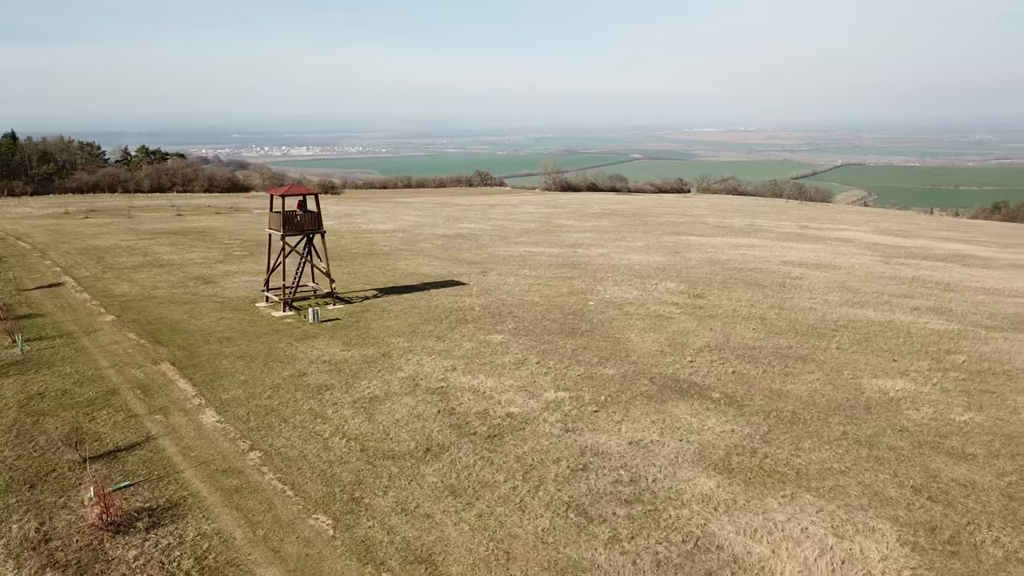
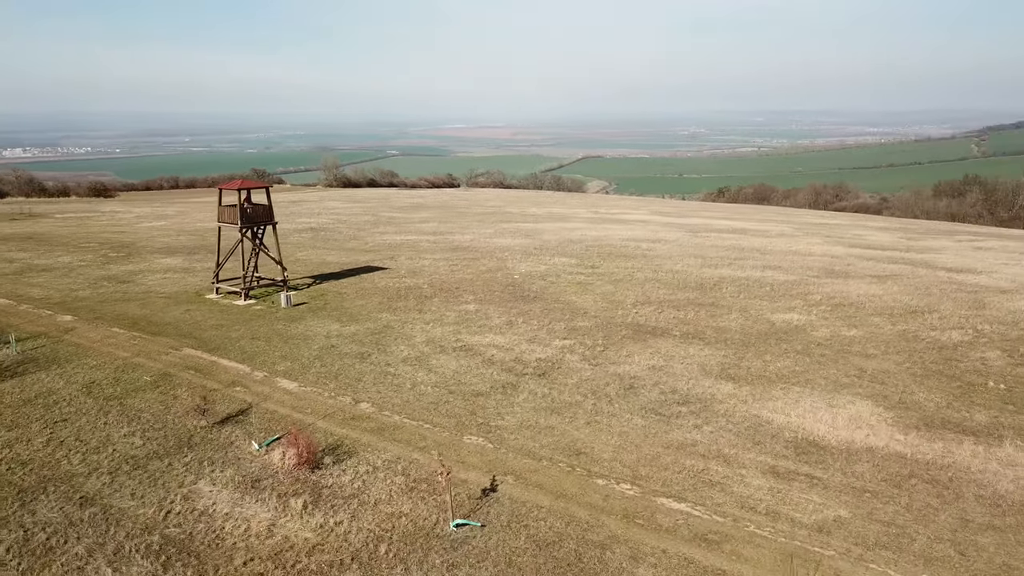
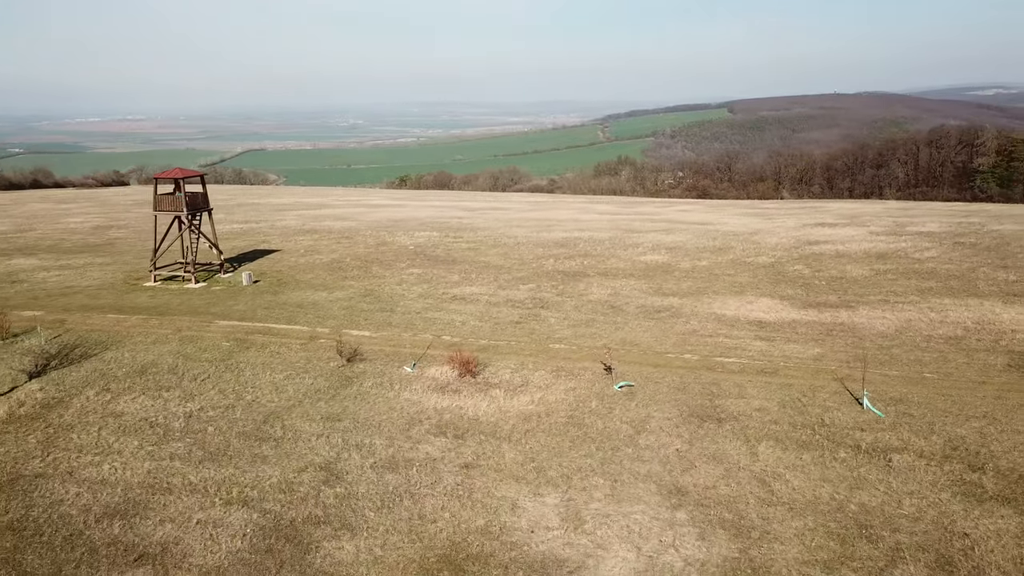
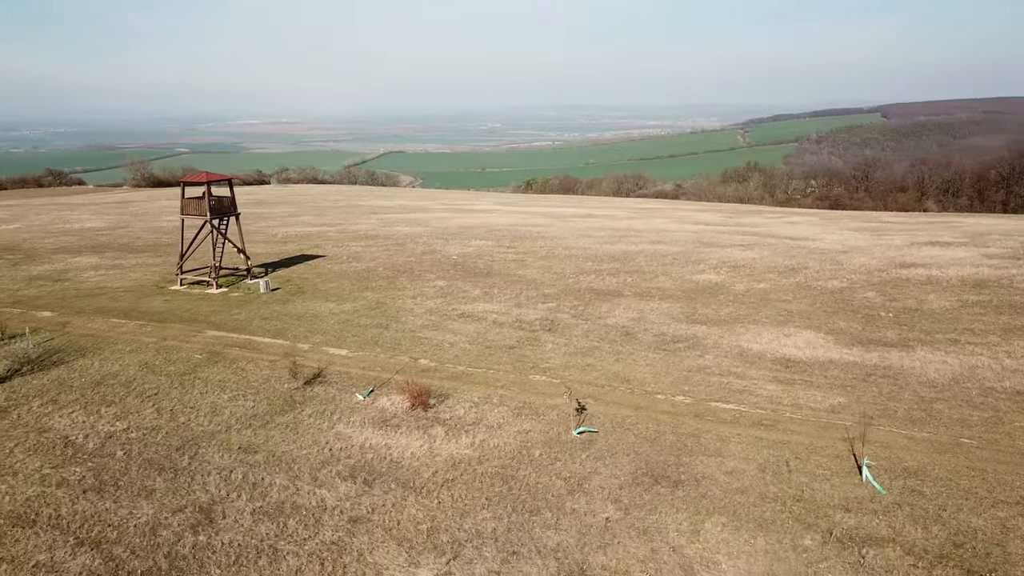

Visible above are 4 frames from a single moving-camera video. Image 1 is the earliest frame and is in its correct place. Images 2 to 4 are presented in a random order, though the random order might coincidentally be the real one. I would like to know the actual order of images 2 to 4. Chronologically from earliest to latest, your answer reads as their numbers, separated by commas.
2, 4, 3
